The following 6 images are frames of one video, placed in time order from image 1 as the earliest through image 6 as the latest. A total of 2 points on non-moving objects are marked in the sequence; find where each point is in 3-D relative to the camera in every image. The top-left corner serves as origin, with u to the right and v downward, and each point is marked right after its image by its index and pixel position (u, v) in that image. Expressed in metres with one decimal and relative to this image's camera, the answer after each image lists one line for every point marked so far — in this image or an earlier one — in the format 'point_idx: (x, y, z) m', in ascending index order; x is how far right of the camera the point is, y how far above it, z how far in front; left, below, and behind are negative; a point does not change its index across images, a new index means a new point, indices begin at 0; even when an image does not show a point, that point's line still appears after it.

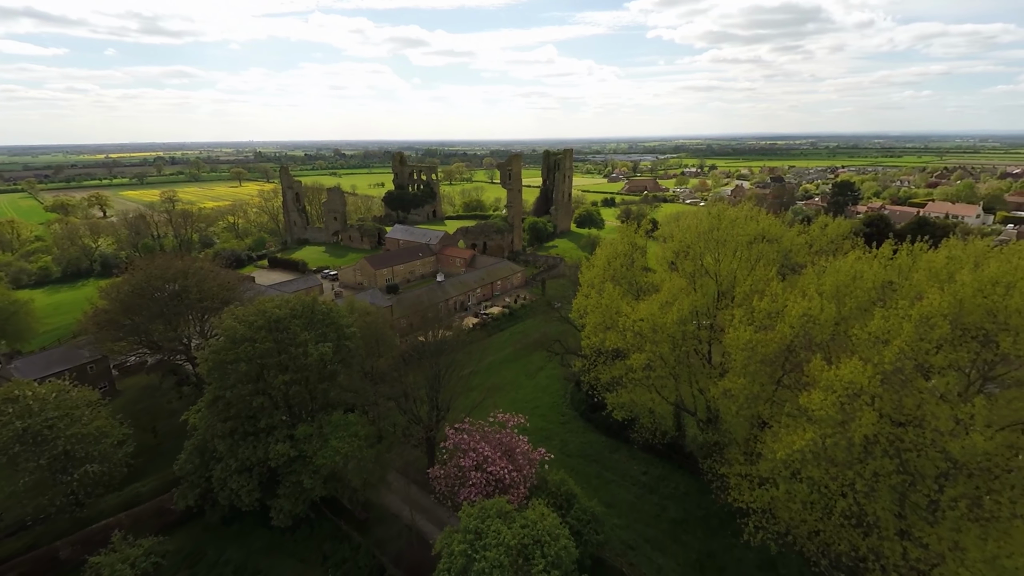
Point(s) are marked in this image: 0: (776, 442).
0: (+8.8, -5.2, +16.3) m
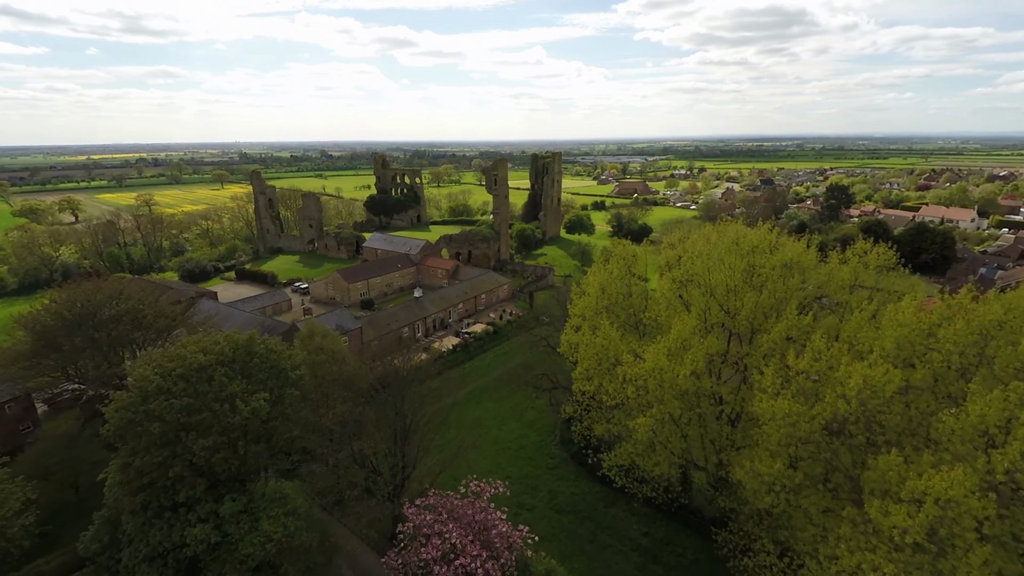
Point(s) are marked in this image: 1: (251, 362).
0: (+8.0, -6.6, +12.7) m
1: (-10.3, -2.9, +19.5) m
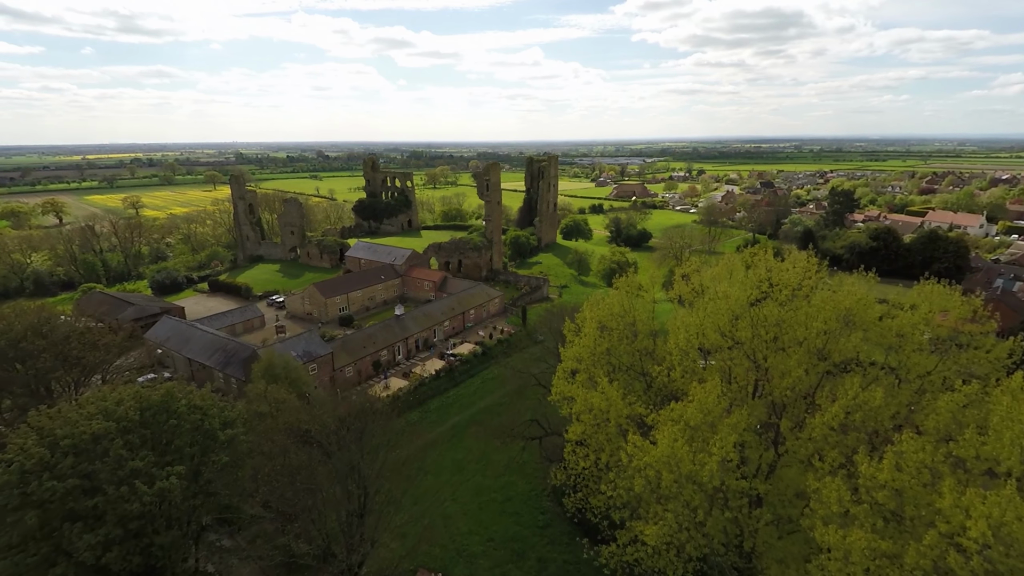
0: (+7.4, -8.0, +9.0) m
1: (-11.0, -4.3, +15.8) m
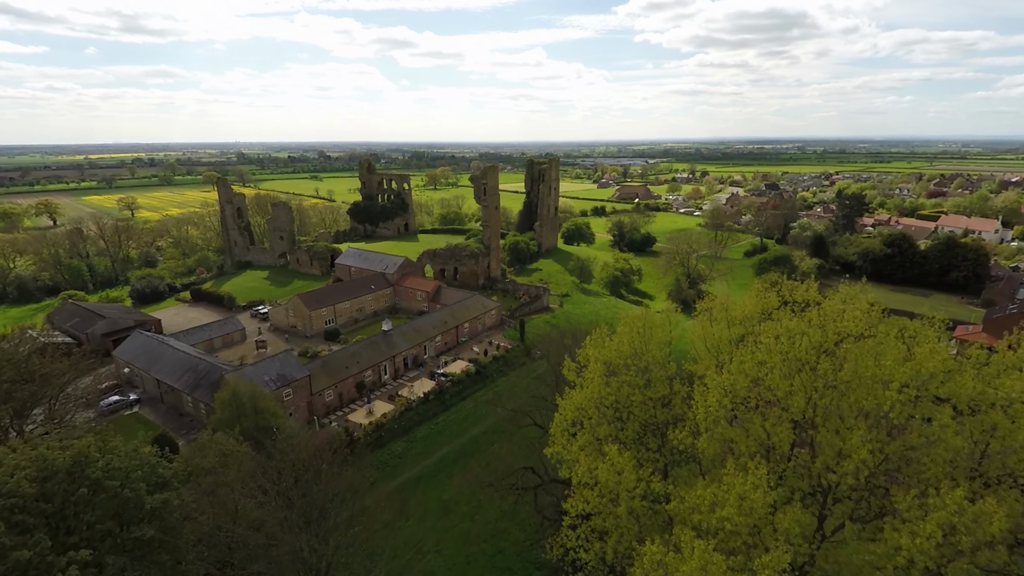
0: (+7.0, -9.0, +6.1) m
1: (-11.4, -5.4, +12.9) m
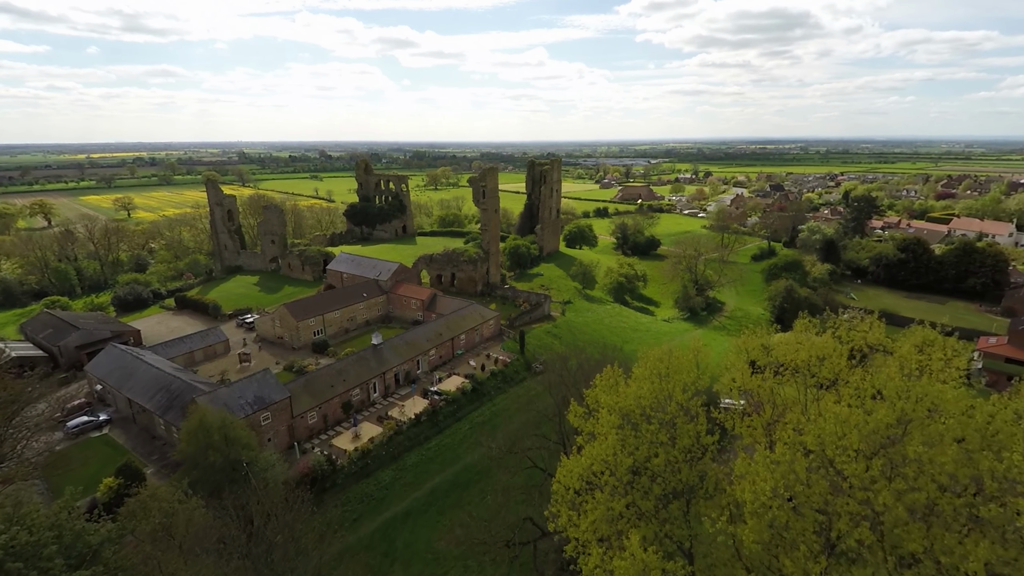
0: (+6.8, -9.9, +3.6) m
1: (-11.5, -6.2, +10.4) m
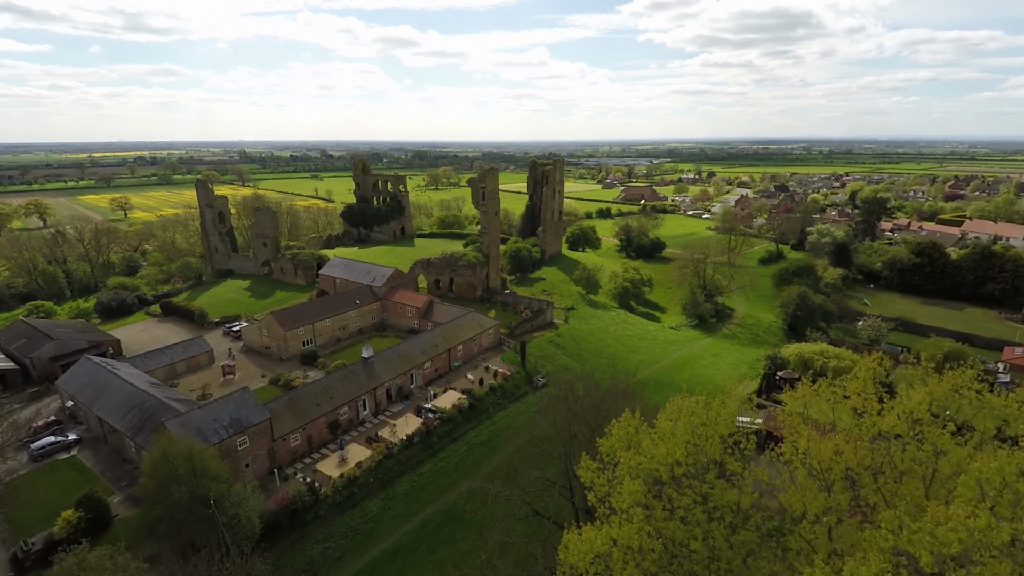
0: (+6.7, -10.6, +1.2) m
1: (-11.6, -6.8, +8.1) m
